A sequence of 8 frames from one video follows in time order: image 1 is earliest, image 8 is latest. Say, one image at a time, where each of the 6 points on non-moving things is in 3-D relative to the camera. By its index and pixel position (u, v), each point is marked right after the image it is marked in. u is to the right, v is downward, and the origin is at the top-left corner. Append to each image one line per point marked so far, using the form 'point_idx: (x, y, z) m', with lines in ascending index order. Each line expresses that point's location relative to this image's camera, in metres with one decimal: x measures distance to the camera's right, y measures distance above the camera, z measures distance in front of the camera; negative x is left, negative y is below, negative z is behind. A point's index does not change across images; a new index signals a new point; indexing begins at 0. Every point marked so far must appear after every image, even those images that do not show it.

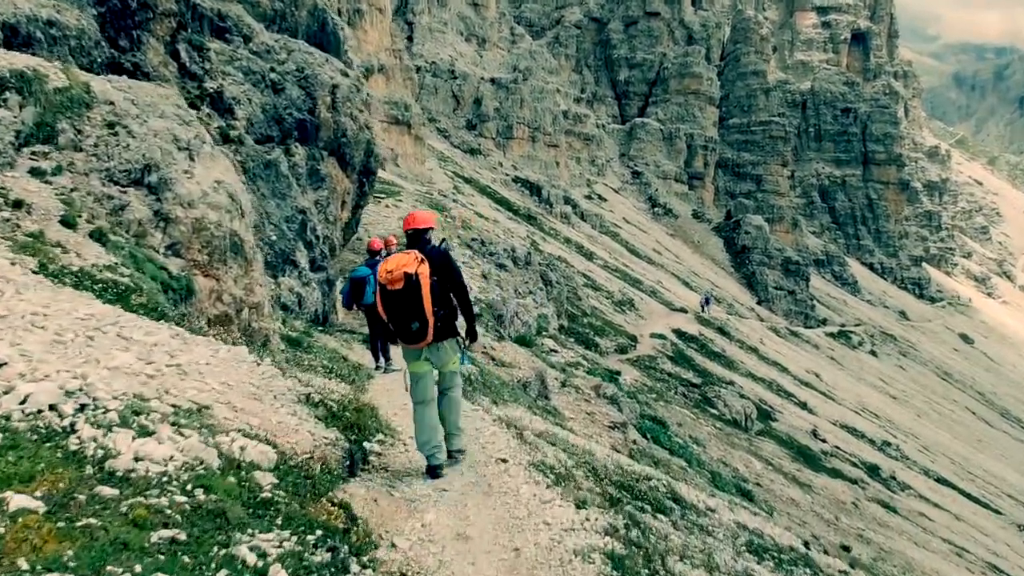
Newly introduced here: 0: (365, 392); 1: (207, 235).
0: (-2.3, -1.6, +15.1) m
1: (-4.1, +0.7, +13.5) m
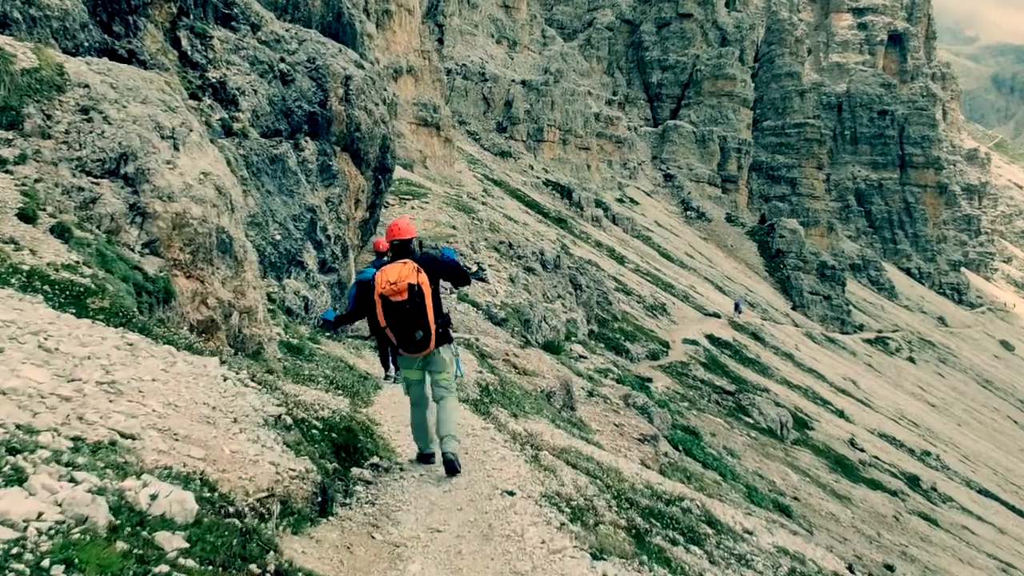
0: (-2.0, -1.6, +13.7) m
1: (-4.0, +0.7, +12.2) m
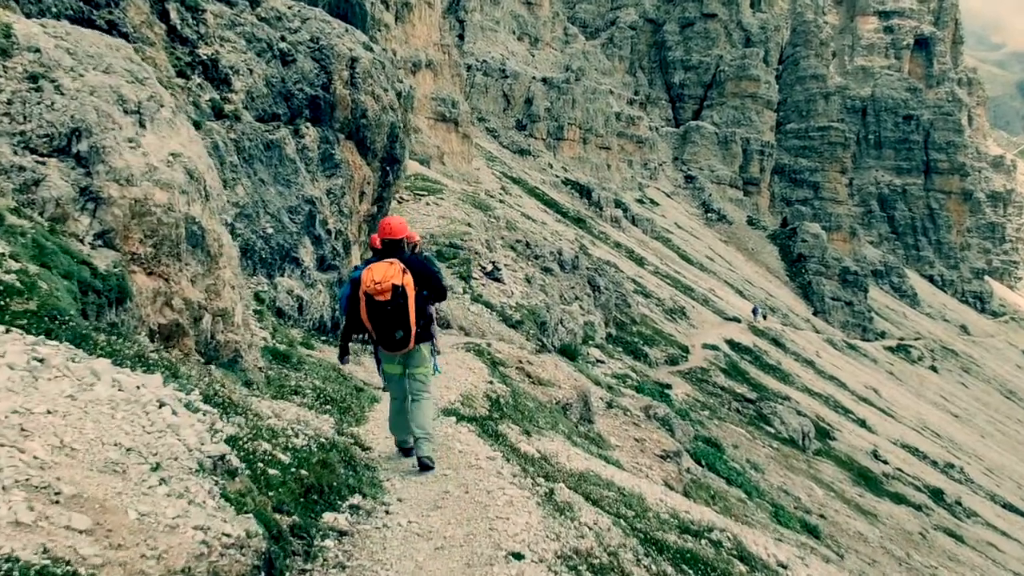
0: (-1.9, -1.6, +12.0) m
1: (-3.8, +0.7, +10.5) m
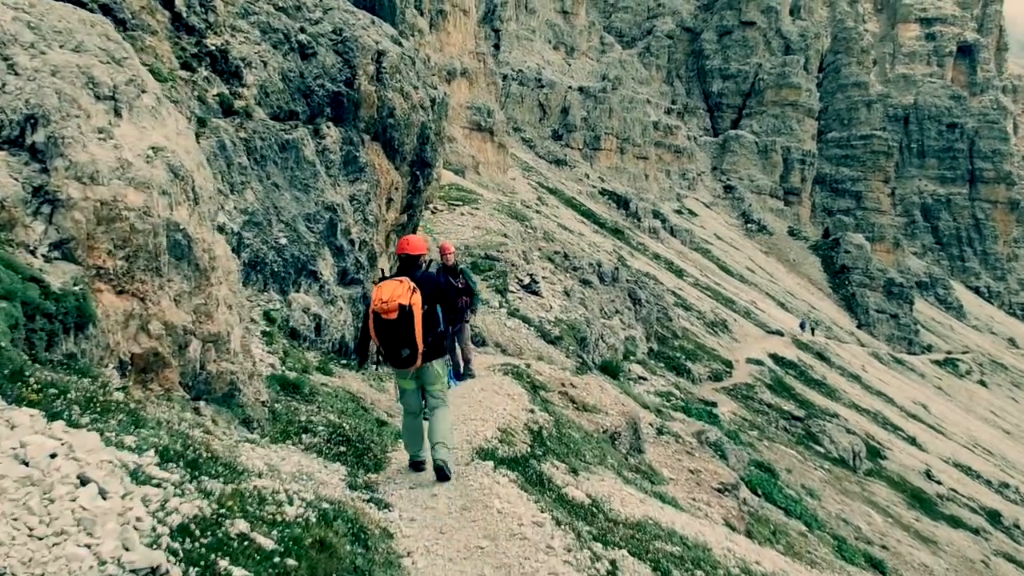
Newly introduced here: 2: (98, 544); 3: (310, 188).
0: (-1.4, -1.8, +10.0) m
1: (-3.4, +0.5, +8.6) m
2: (-1.9, -1.1, +4.6) m
3: (-3.4, +1.7, +16.6) m
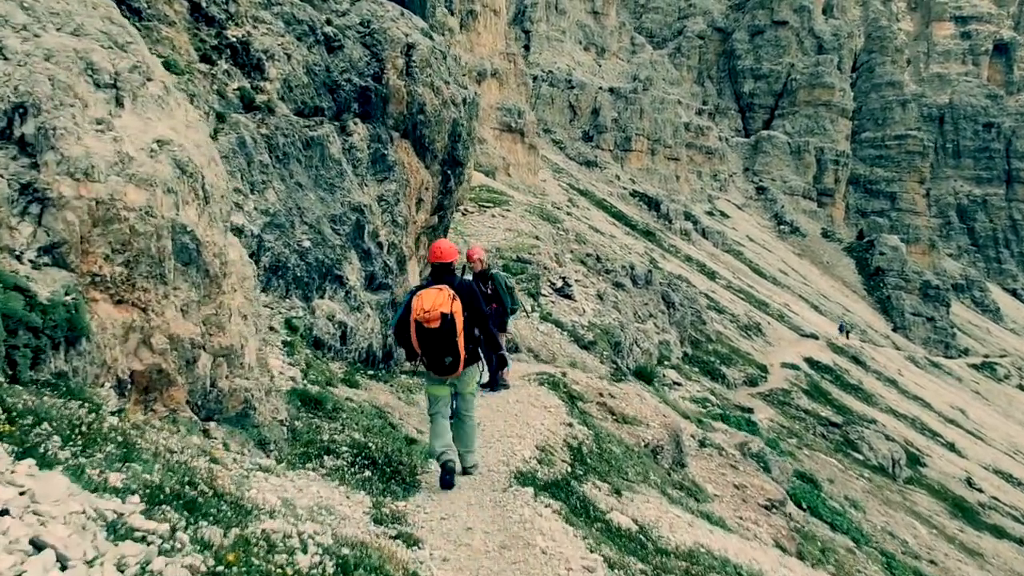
0: (-1.0, -1.9, +9.0) m
1: (-3.0, +0.4, +7.7) m
2: (-1.6, -1.2, +3.6) m
3: (-2.8, +1.6, +15.7) m
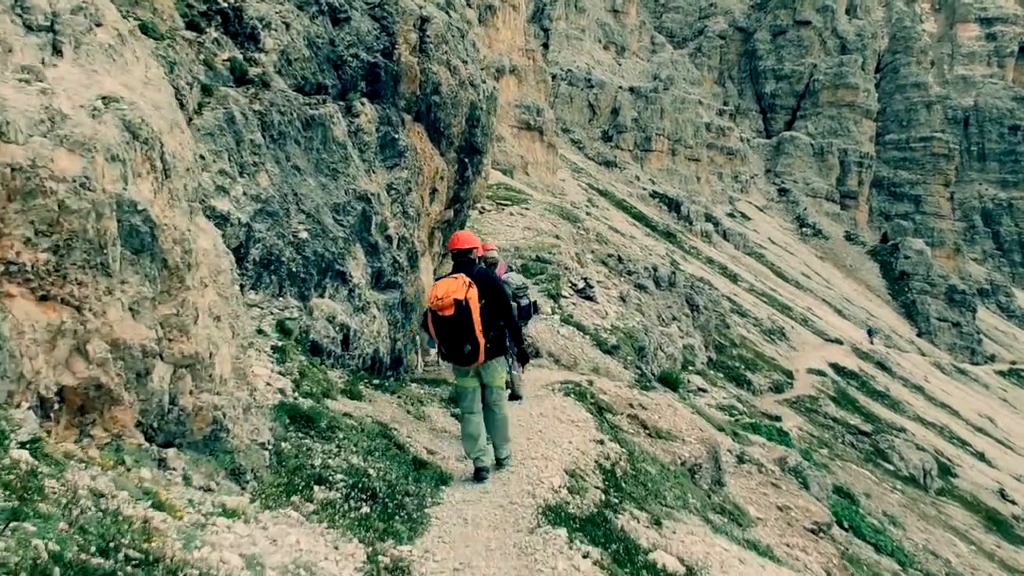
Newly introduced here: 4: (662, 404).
0: (-0.8, -1.9, +7.3) m
1: (-2.8, +0.5, +6.0) m
2: (-1.5, -1.2, +1.9) m
3: (-2.4, +1.6, +14.0) m
4: (+2.9, -2.3, +19.7) m
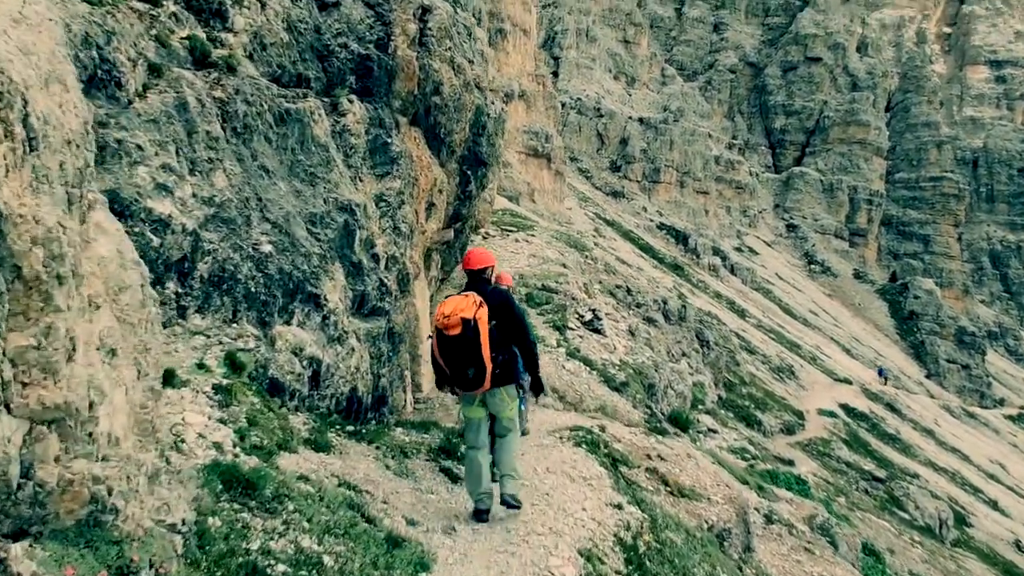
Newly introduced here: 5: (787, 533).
0: (-0.8, -2.0, +5.1) m
1: (-2.7, +0.4, +3.9) m
2: (-1.5, -1.1, -0.3) m
3: (-2.3, +1.3, +11.9) m
4: (+2.9, -2.9, +17.4) m
5: (+4.9, -4.4, +18.0) m
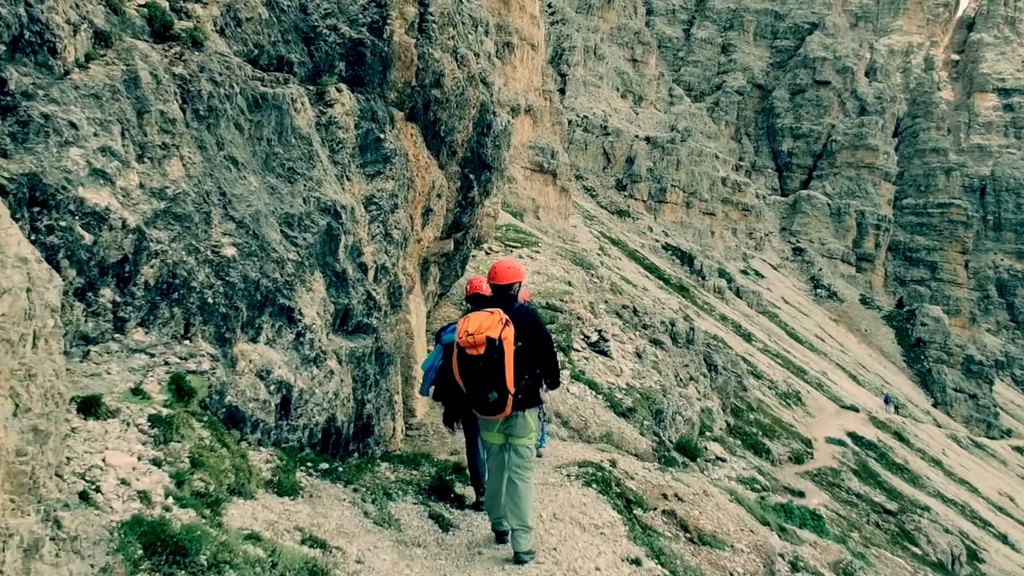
0: (-0.8, -2.1, +3.4) m
1: (-2.7, +0.5, +2.3) m
2: (-1.5, -1.1, -1.8) m
3: (-2.2, +1.2, +10.3) m
4: (+2.9, -3.2, +15.8) m
5: (+4.9, -4.8, +16.3) m
